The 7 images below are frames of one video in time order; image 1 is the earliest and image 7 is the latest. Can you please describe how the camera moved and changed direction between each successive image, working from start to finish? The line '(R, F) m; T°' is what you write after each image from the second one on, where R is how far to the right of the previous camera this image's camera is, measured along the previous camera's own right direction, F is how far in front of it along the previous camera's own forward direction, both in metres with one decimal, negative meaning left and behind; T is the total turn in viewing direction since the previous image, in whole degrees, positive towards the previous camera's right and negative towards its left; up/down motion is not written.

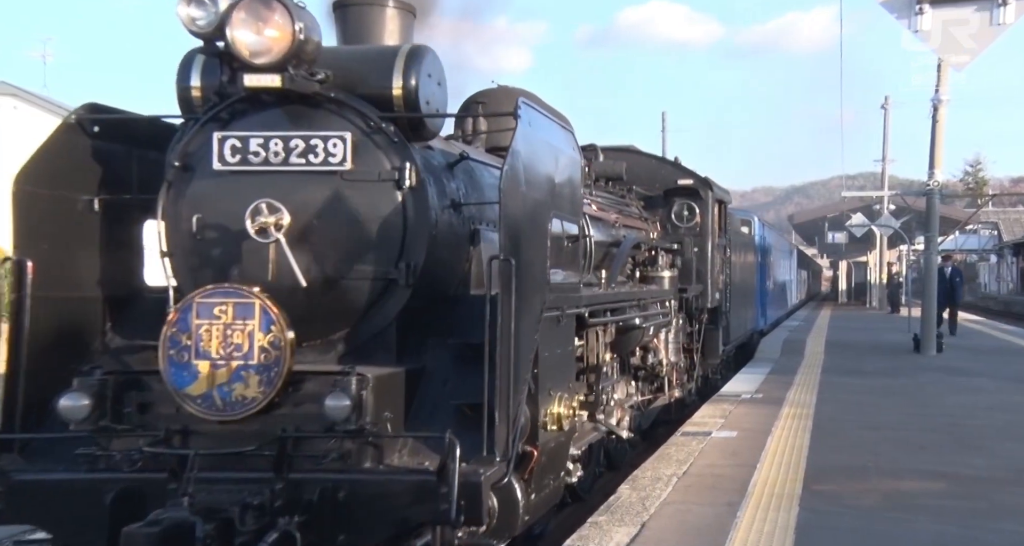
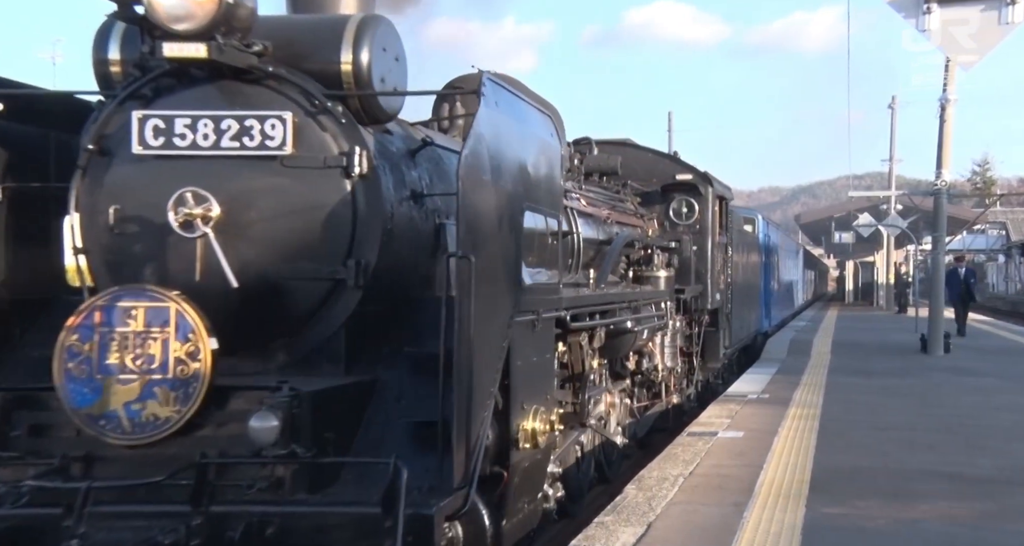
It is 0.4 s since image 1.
(+0.2, +0.5) m; 0°
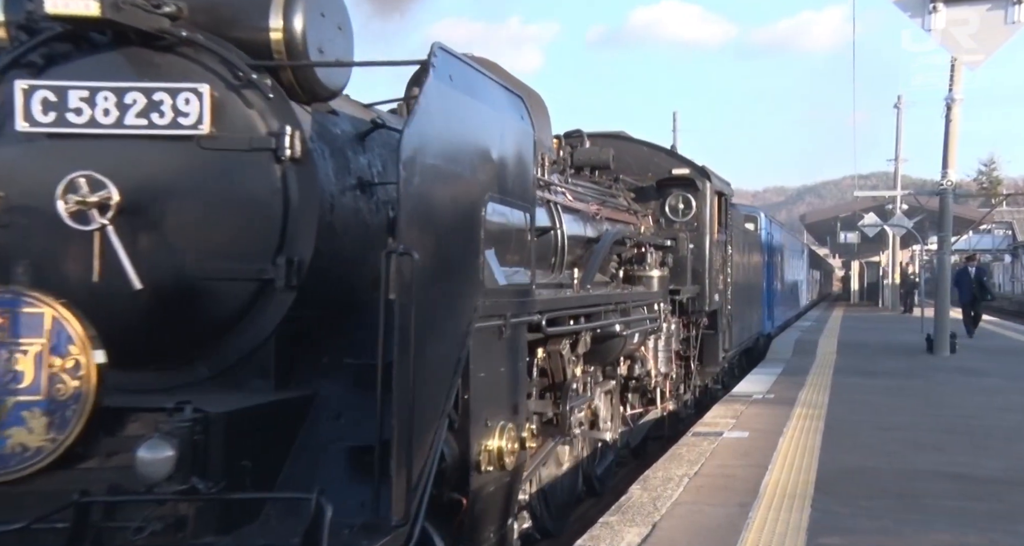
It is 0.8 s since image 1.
(+0.2, +0.6) m; 0°
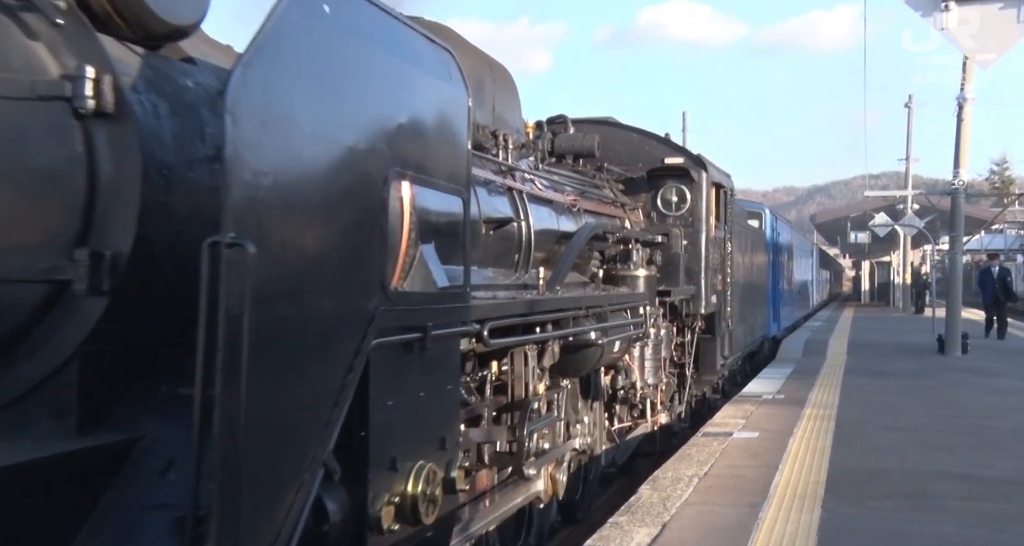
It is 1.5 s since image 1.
(+0.3, +1.0) m; -1°
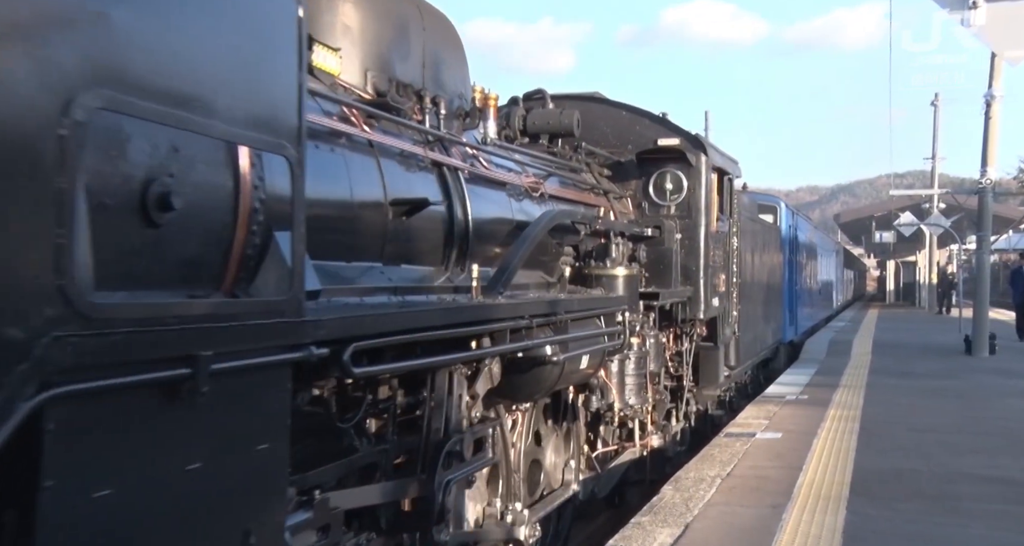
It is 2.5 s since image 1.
(+0.4, +1.3) m; -1°
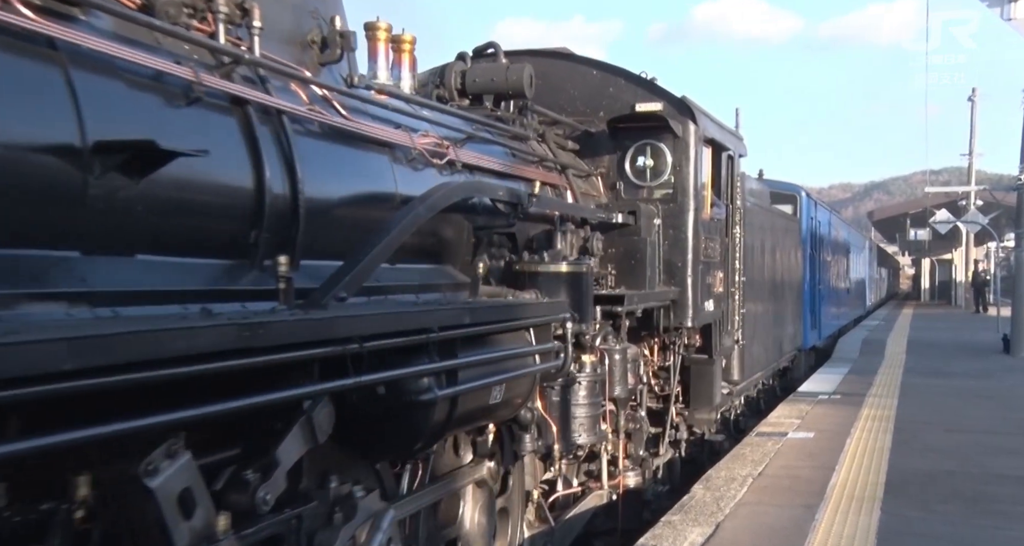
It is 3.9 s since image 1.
(+0.6, +1.7) m; -2°
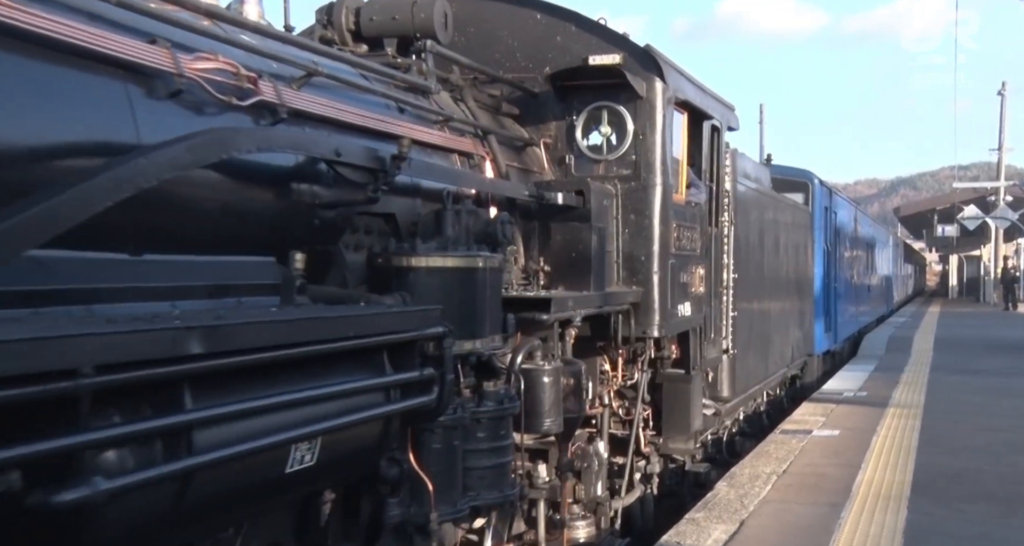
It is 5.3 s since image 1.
(+0.6, +1.5) m; -1°
